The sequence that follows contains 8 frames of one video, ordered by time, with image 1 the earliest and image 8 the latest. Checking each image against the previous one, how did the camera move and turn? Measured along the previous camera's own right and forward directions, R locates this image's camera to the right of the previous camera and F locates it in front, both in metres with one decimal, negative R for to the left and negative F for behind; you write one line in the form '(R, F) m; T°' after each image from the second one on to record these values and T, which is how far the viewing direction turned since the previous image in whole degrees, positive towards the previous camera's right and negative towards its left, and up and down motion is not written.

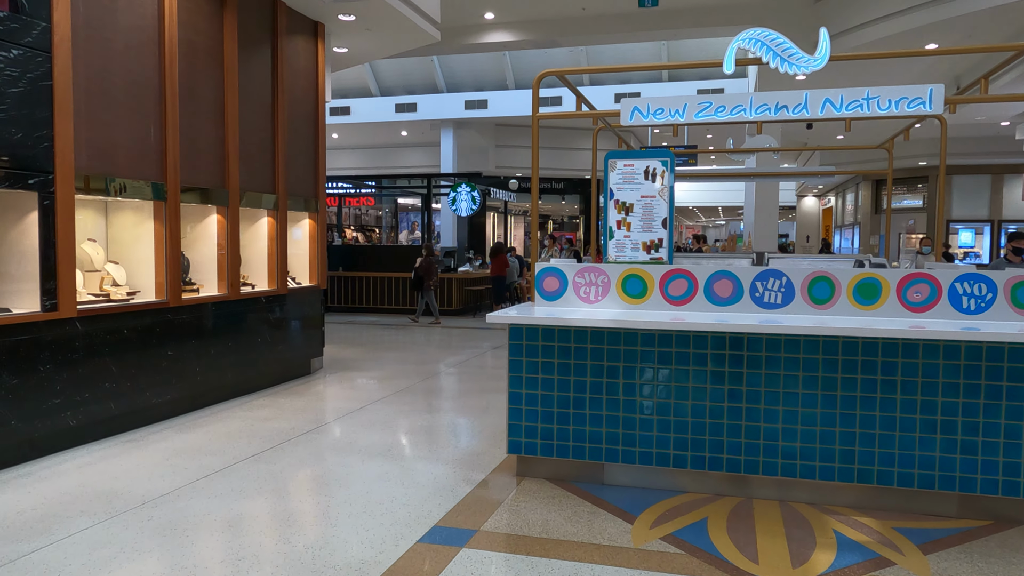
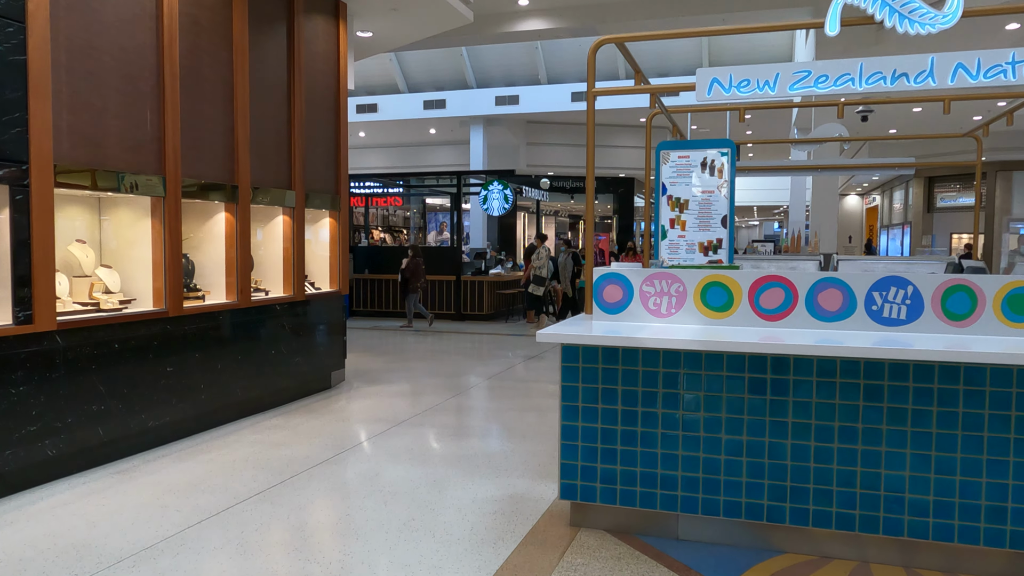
(-0.1, +0.6) m; -2°
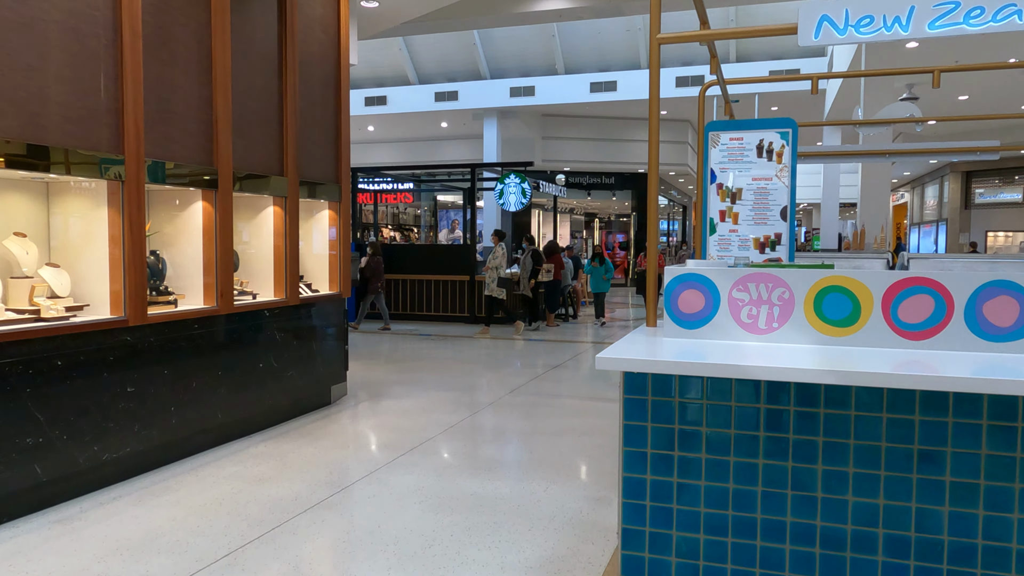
(-0.1, +0.7) m; -1°
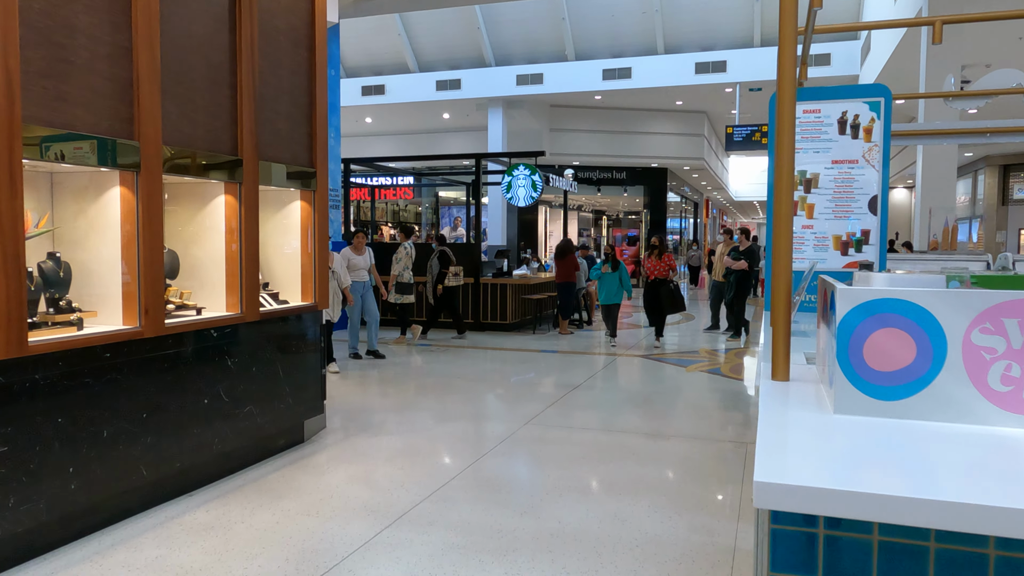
(-0.1, +1.0) m; 0°
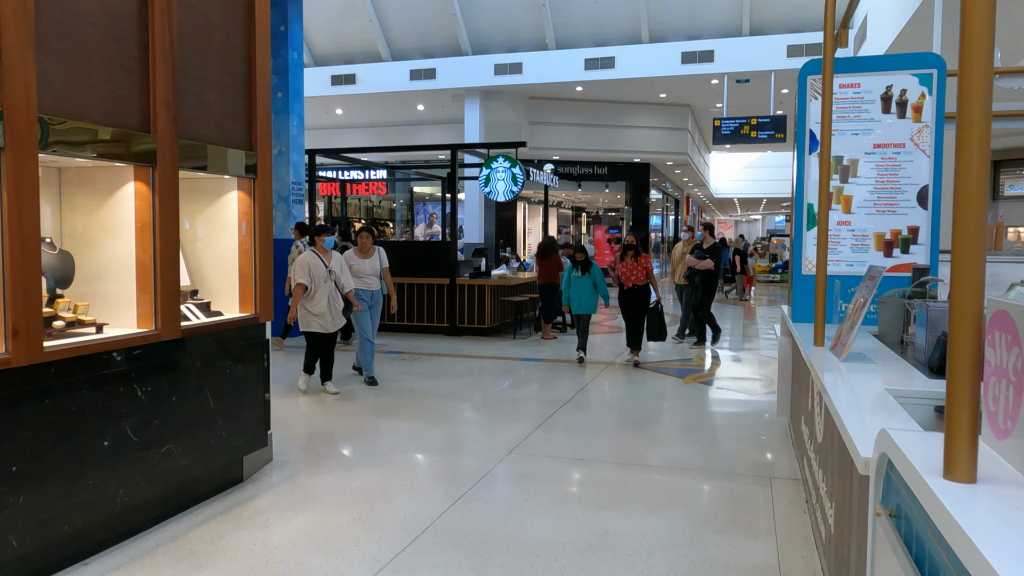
(0.0, +0.7) m; +2°
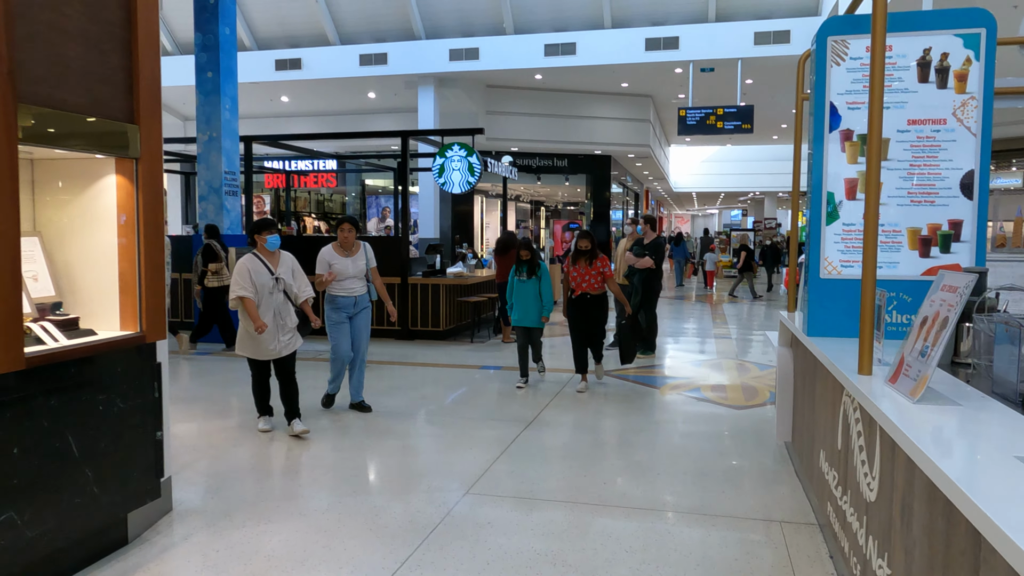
(0.0, +0.7) m; +3°
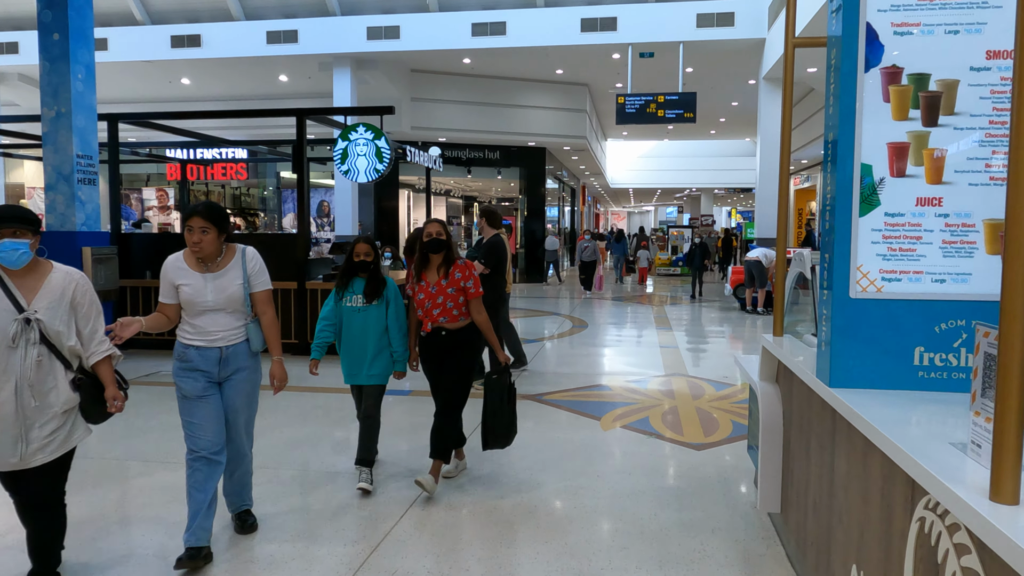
(+0.2, +1.1) m; +5°
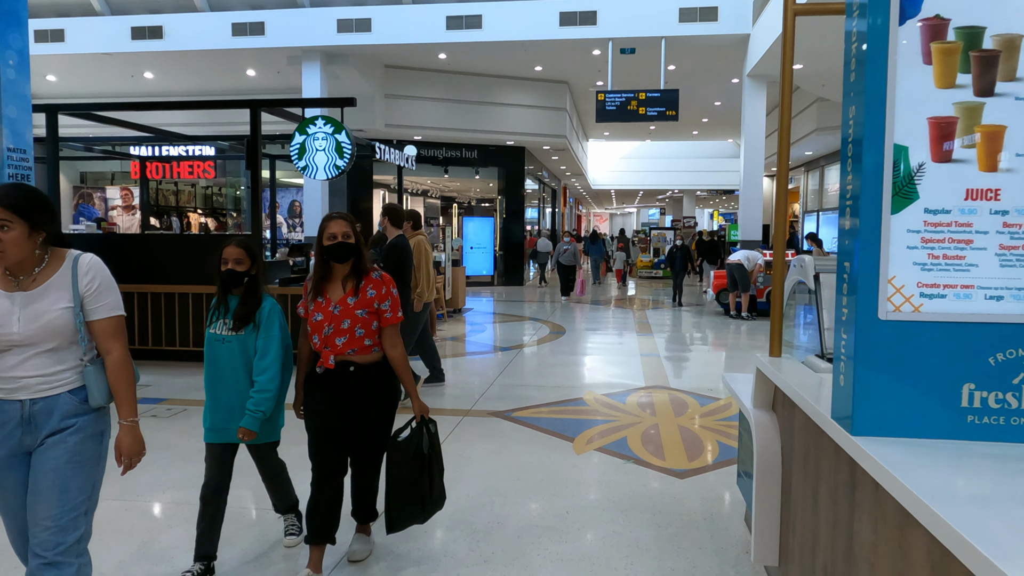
(+0.1, +0.4) m; +1°
